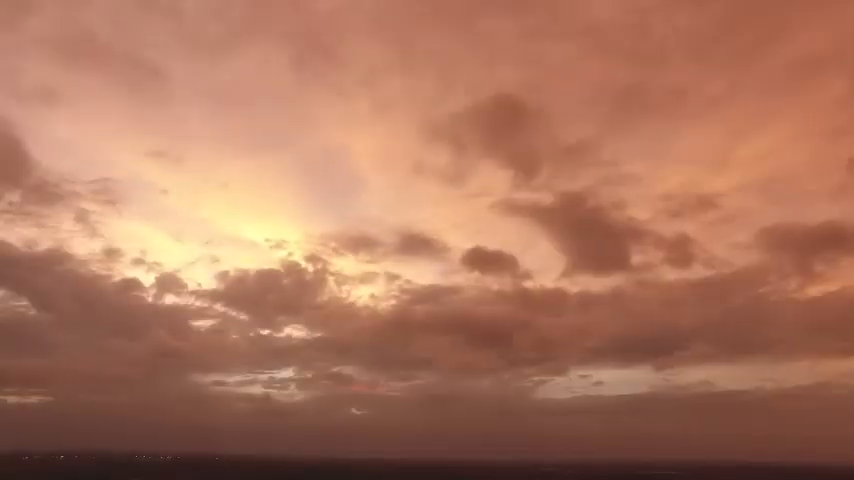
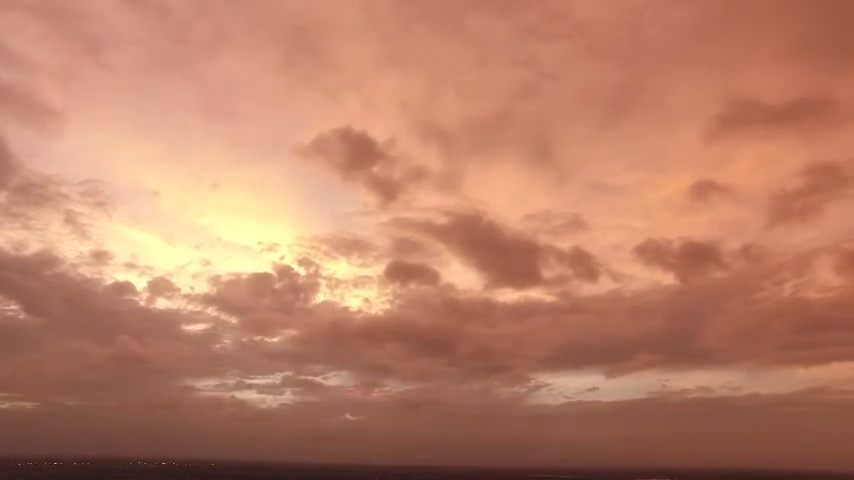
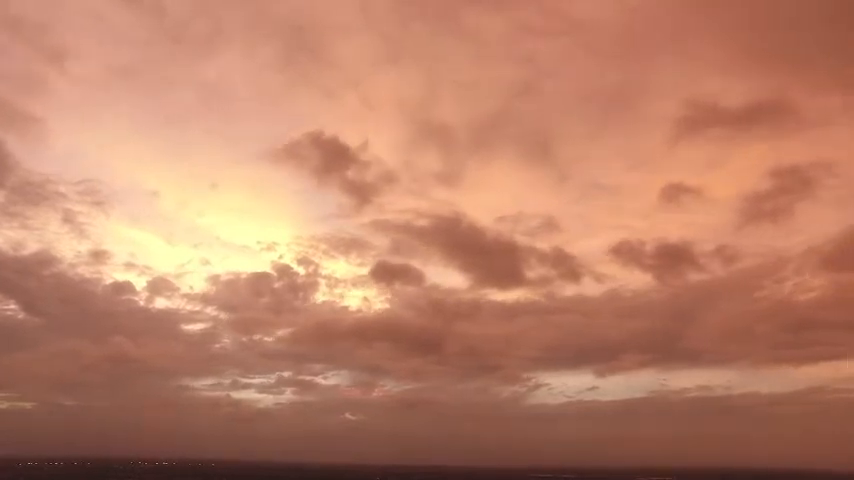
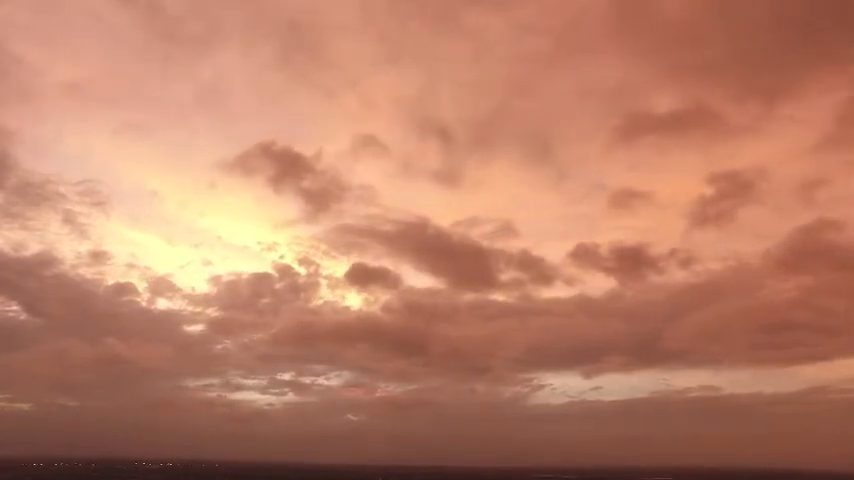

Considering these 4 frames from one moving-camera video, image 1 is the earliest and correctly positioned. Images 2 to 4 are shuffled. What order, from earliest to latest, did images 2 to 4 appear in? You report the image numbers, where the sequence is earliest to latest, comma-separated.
2, 3, 4
